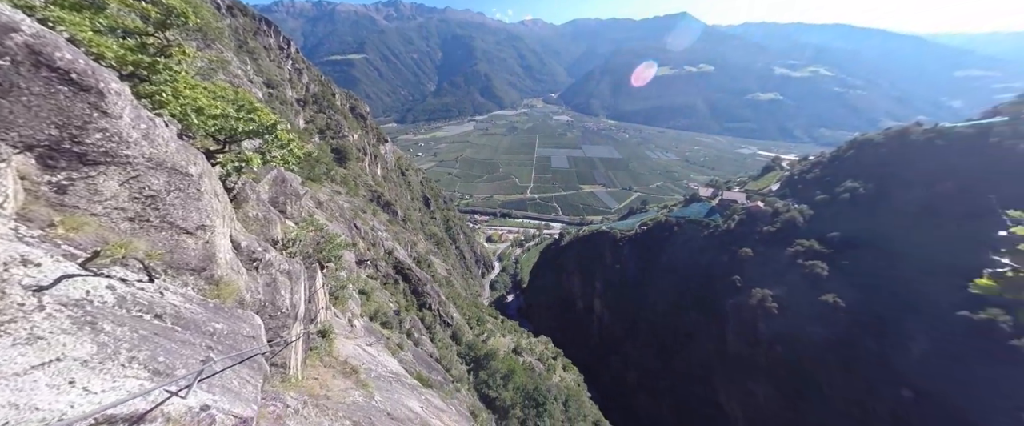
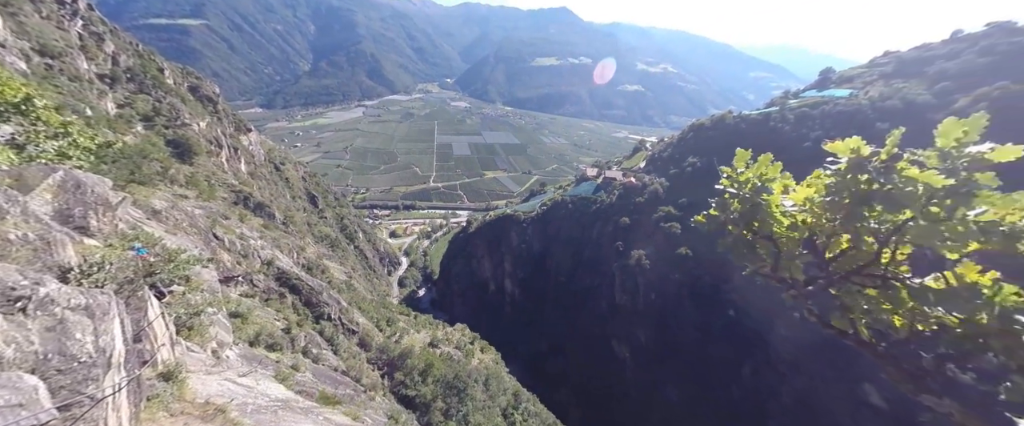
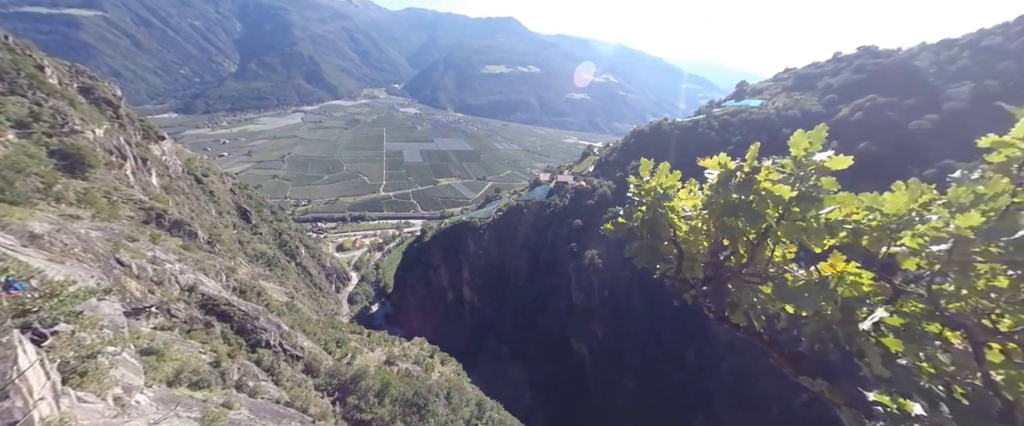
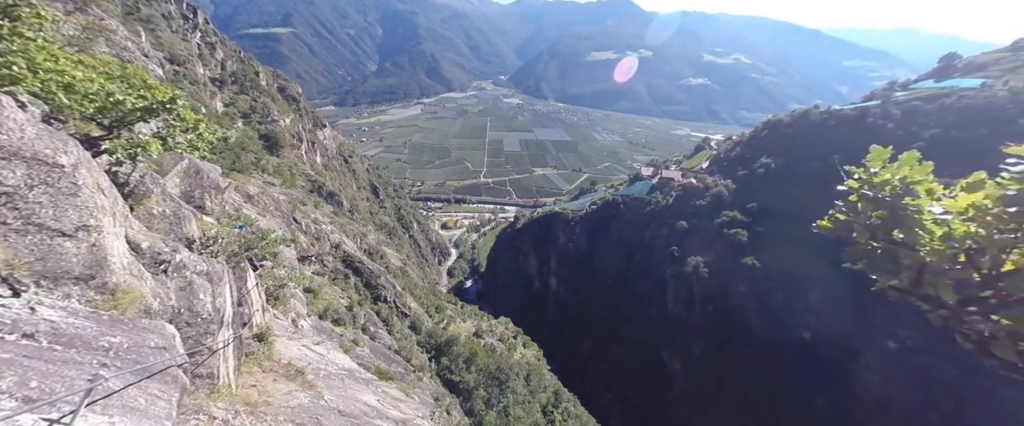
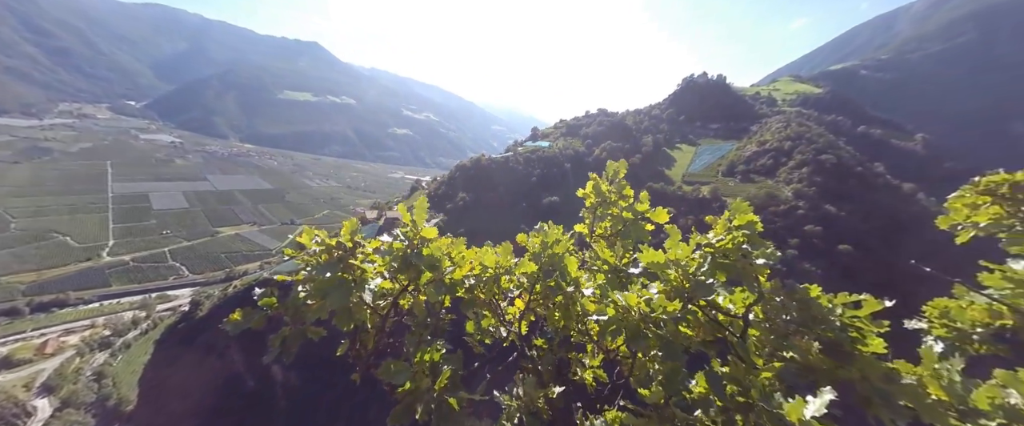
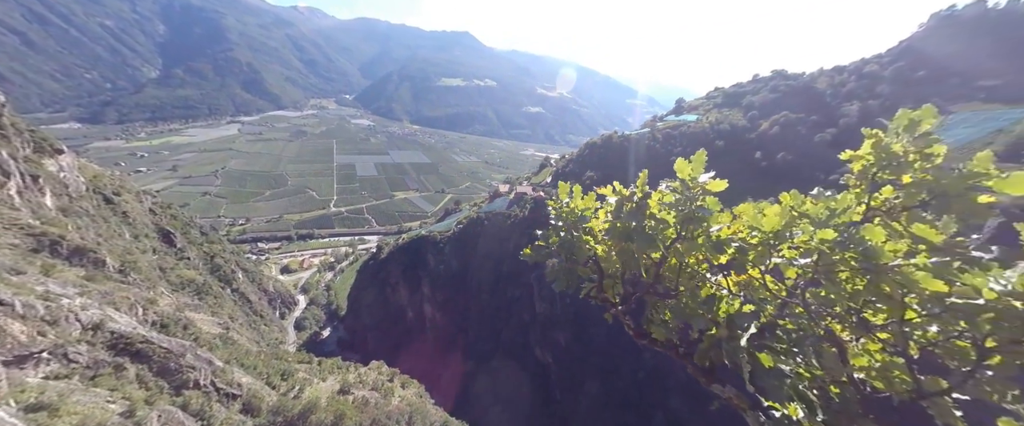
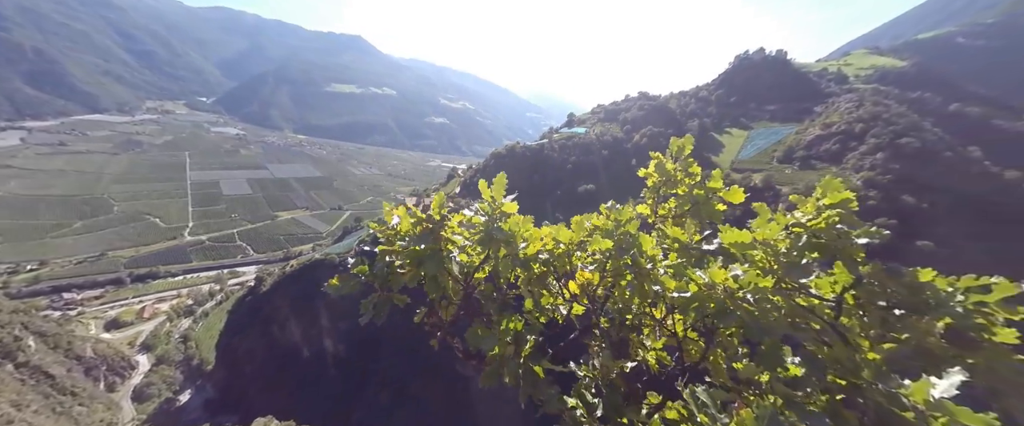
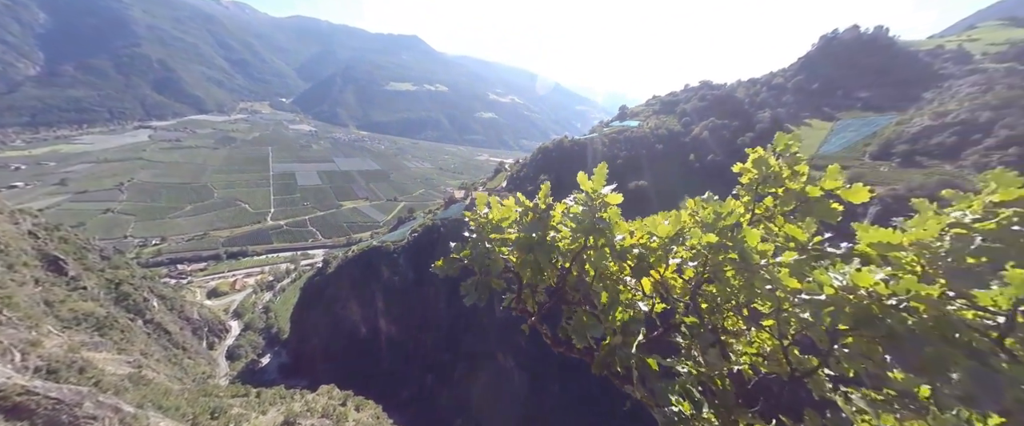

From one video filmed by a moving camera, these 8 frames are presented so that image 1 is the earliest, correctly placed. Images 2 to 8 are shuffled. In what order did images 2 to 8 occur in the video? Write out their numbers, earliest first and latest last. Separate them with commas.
4, 2, 3, 6, 8, 7, 5
